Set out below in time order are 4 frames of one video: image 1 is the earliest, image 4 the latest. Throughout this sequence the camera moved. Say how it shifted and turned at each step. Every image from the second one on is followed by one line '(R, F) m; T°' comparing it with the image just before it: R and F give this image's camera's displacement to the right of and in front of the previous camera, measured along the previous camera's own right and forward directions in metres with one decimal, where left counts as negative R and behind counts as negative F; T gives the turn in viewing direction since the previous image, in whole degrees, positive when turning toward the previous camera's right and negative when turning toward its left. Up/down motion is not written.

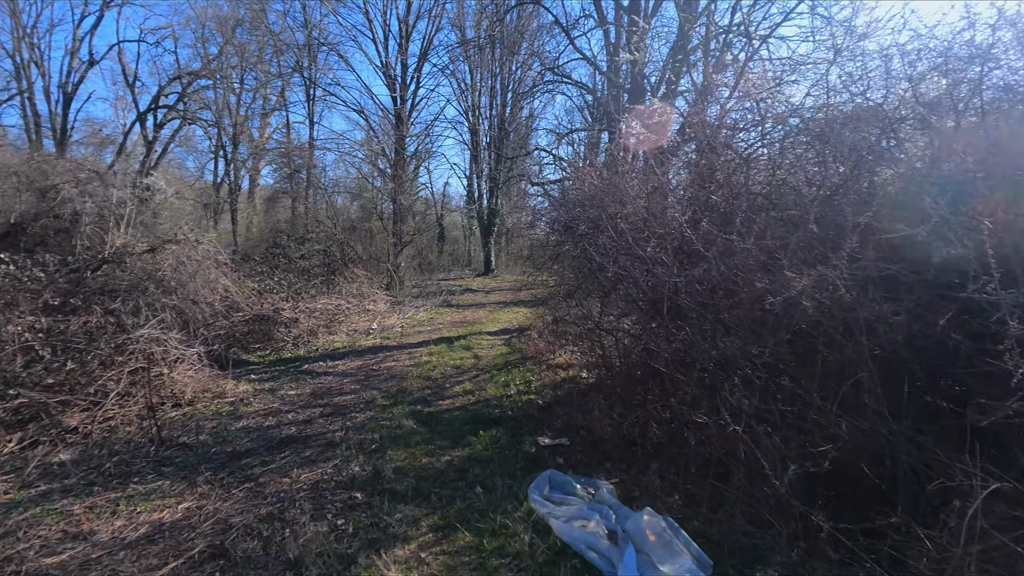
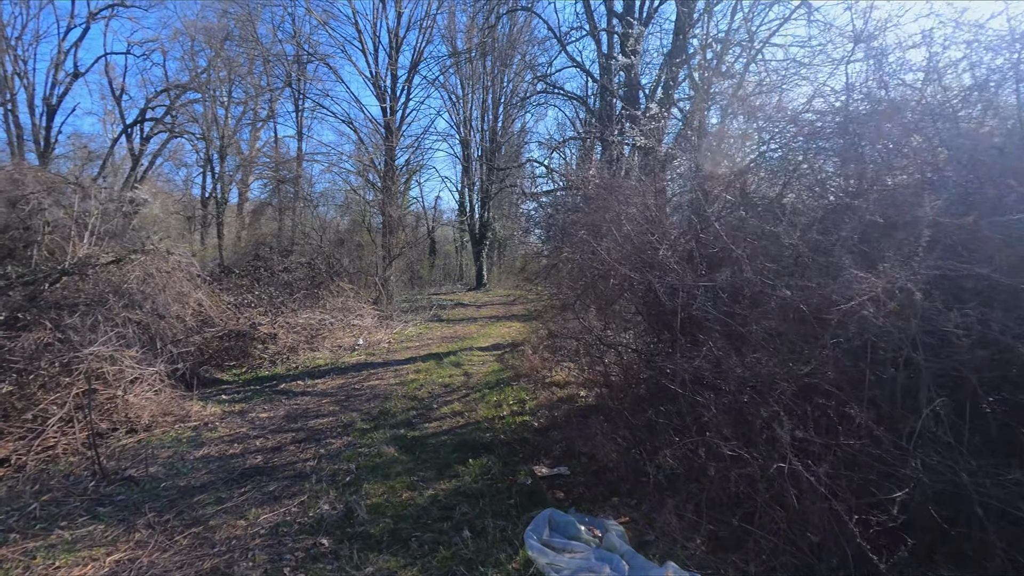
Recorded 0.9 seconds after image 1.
(0.0, +0.5) m; +1°
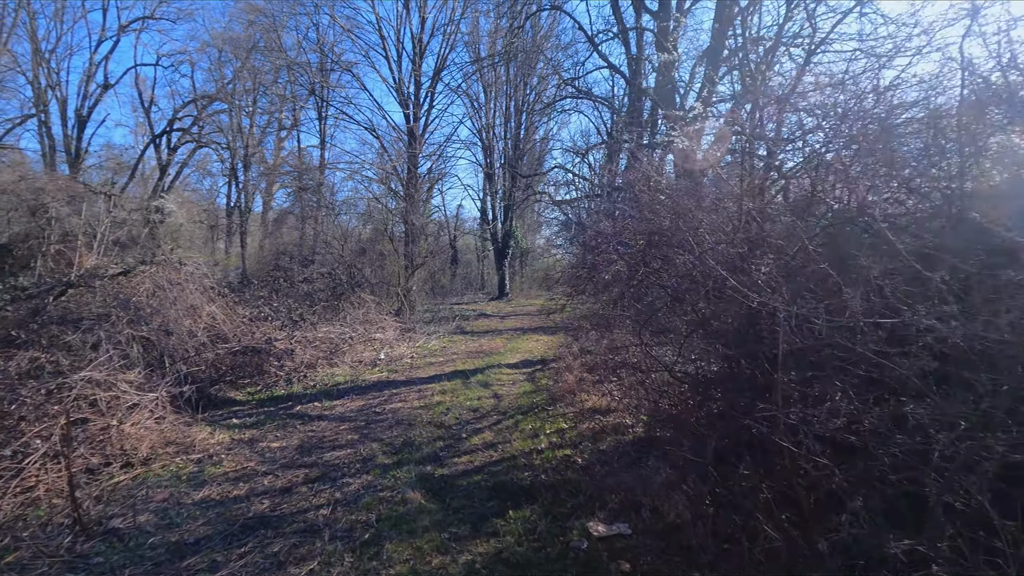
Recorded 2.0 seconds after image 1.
(-0.2, +0.7) m; -2°
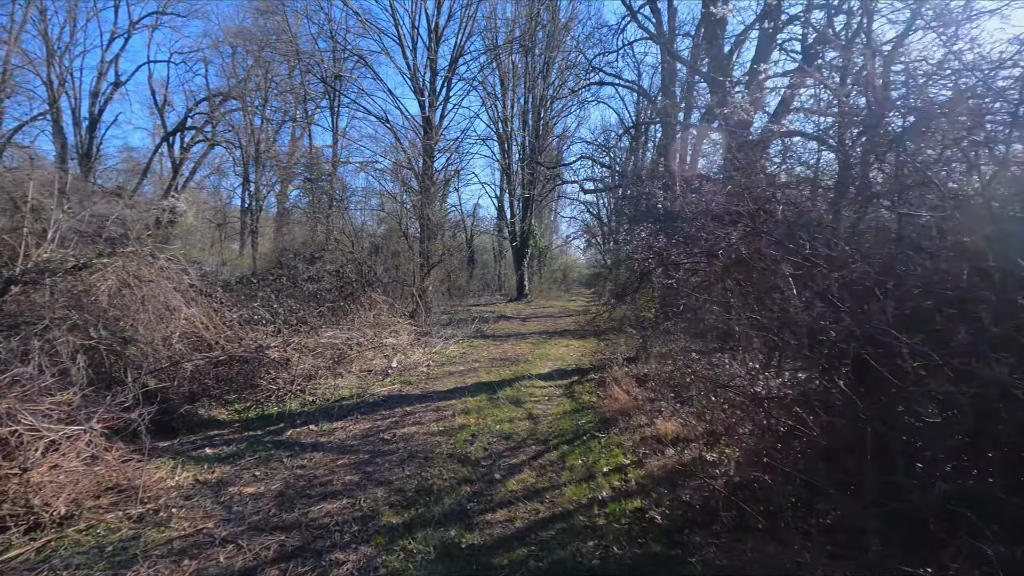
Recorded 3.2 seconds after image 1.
(-0.3, +1.5) m; -2°
